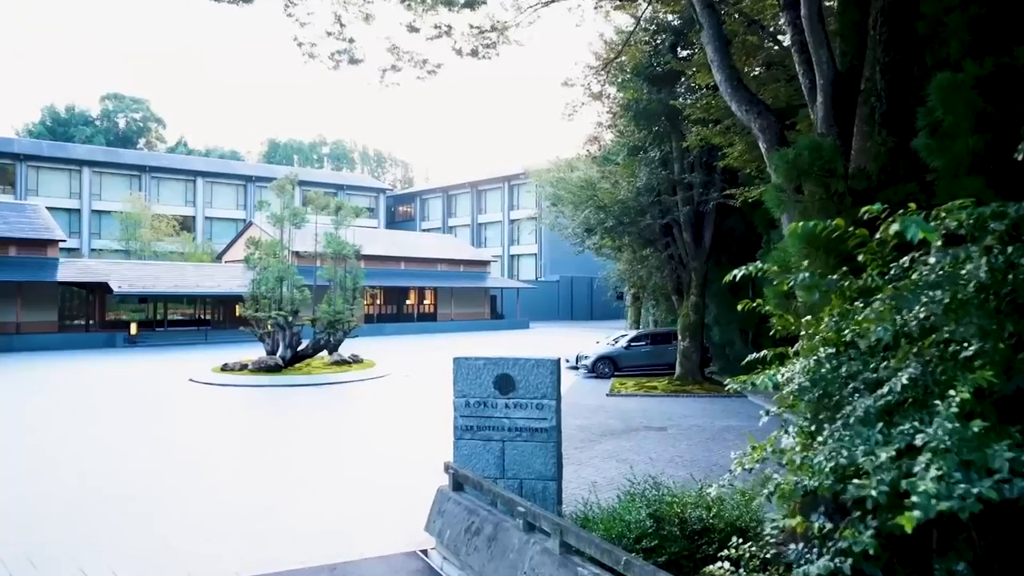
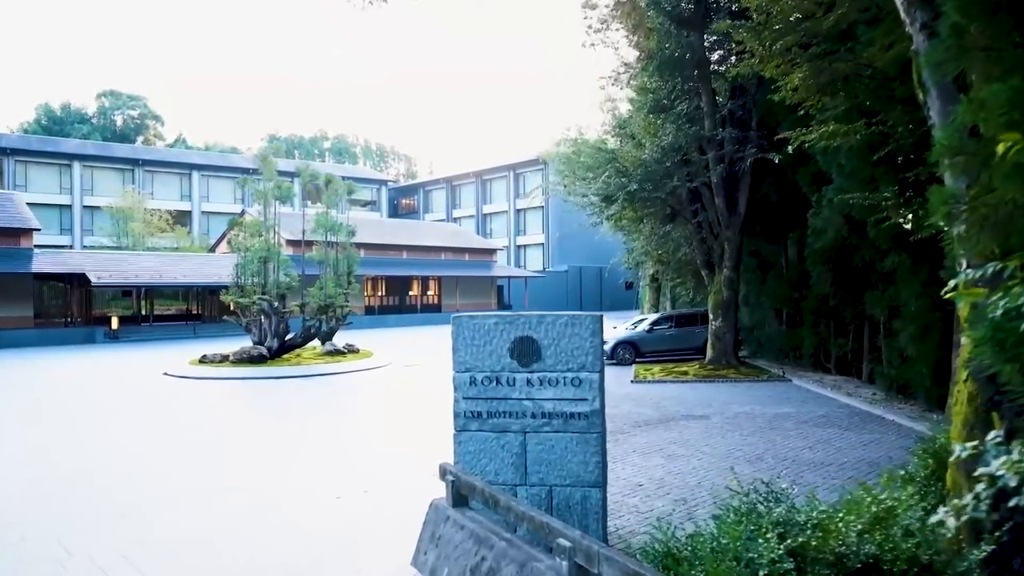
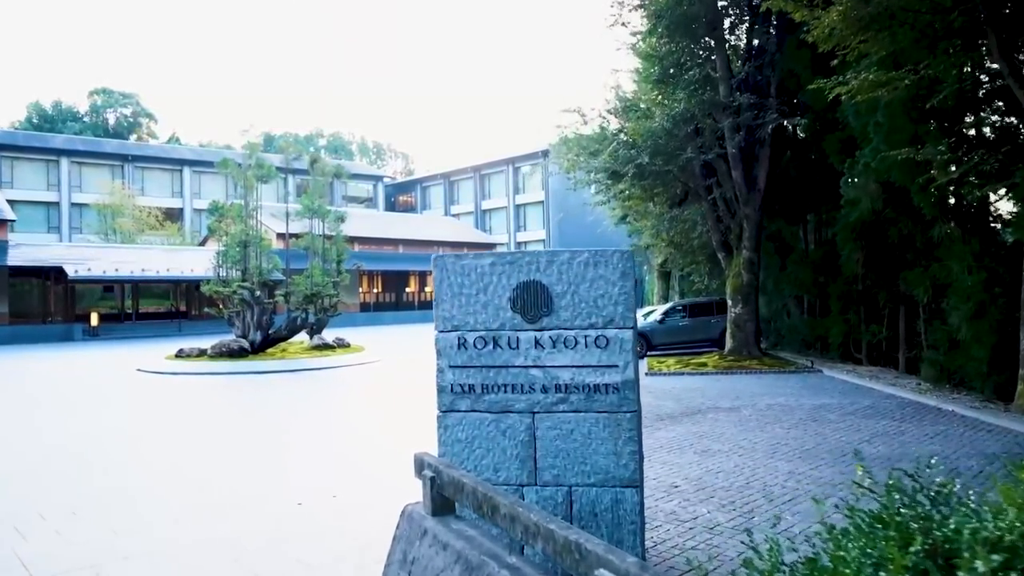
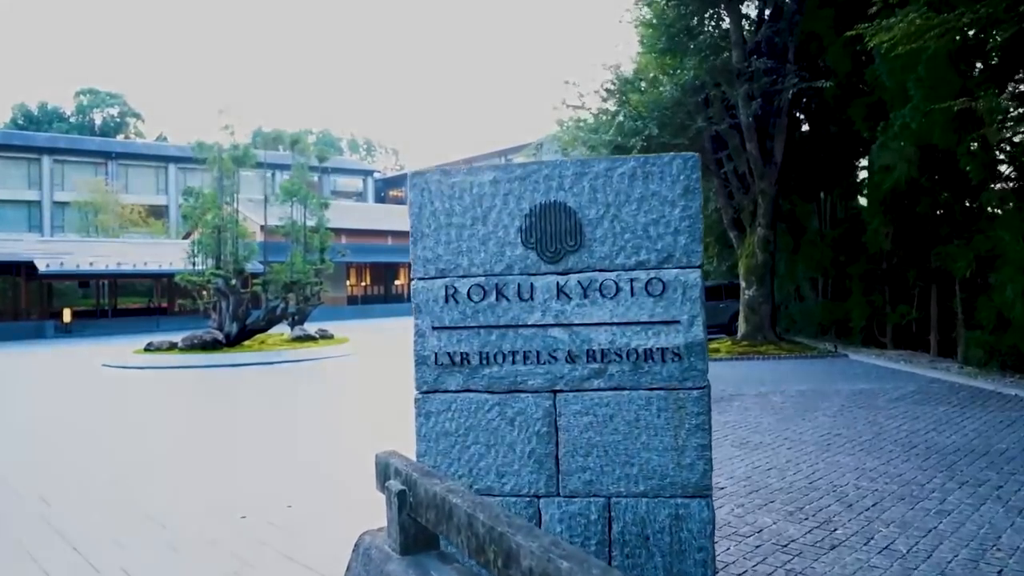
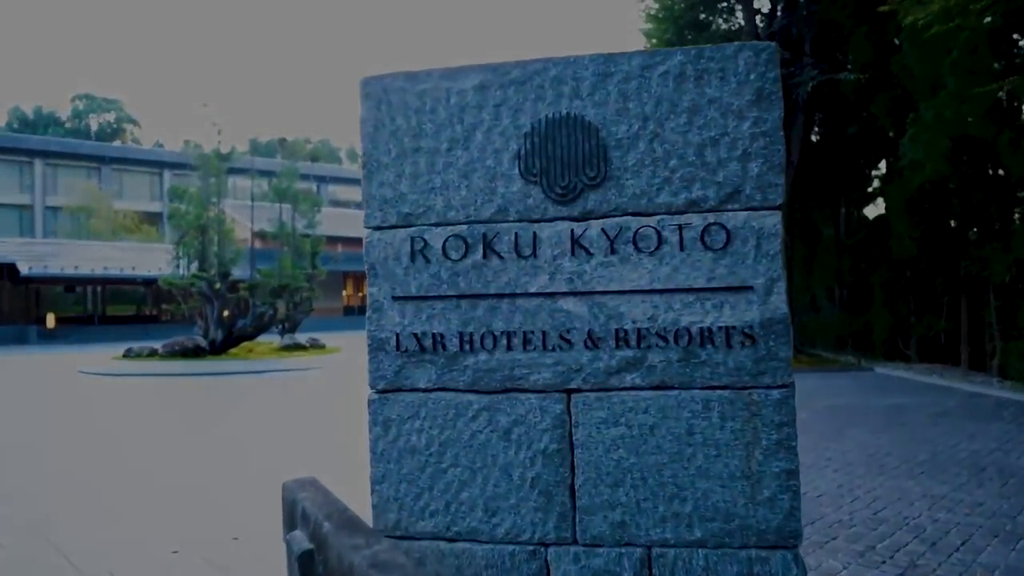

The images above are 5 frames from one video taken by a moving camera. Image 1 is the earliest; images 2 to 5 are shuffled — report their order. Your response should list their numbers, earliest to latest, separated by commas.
2, 3, 4, 5
